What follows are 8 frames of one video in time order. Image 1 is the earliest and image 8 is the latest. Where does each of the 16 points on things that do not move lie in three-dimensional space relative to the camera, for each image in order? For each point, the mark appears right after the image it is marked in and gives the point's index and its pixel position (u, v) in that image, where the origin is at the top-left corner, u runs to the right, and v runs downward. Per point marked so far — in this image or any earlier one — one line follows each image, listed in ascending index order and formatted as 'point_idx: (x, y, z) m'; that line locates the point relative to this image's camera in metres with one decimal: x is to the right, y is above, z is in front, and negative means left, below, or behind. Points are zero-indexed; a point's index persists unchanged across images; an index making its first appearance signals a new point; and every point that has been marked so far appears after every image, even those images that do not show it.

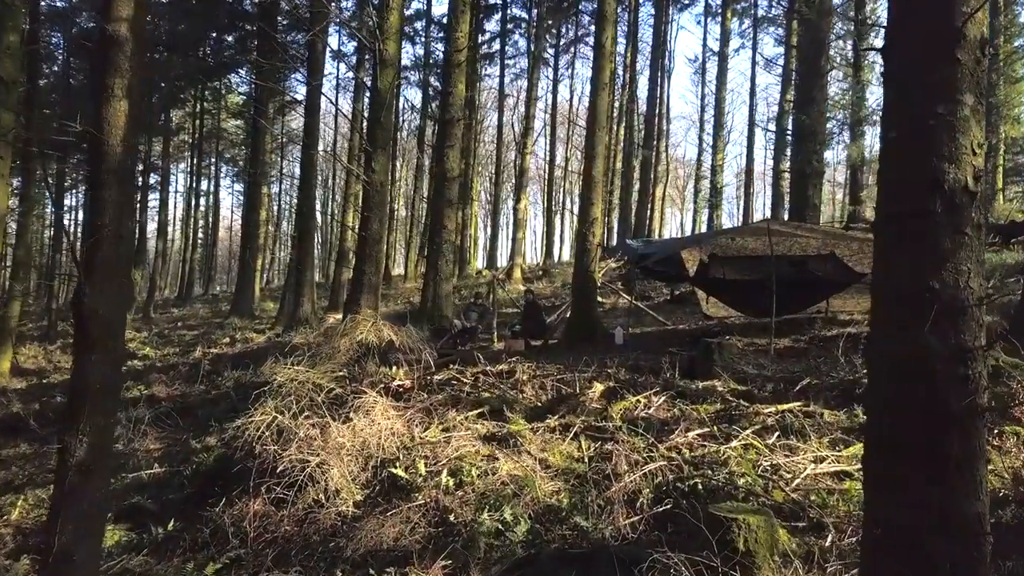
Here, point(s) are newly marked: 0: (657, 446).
0: (+0.9, -1.0, +6.1) m
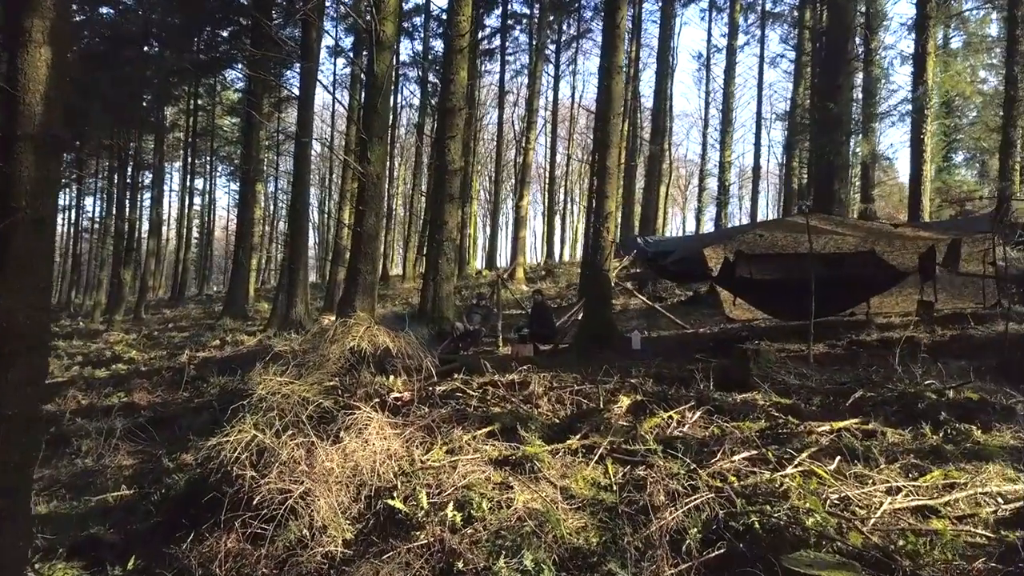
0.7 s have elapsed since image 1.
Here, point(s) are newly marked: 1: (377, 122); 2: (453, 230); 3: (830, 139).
0: (+1.0, -1.0, +5.2) m
1: (-1.5, +1.9, +11.3) m
2: (-0.8, +0.8, +13.5) m
3: (+4.1, +1.9, +13.0) m
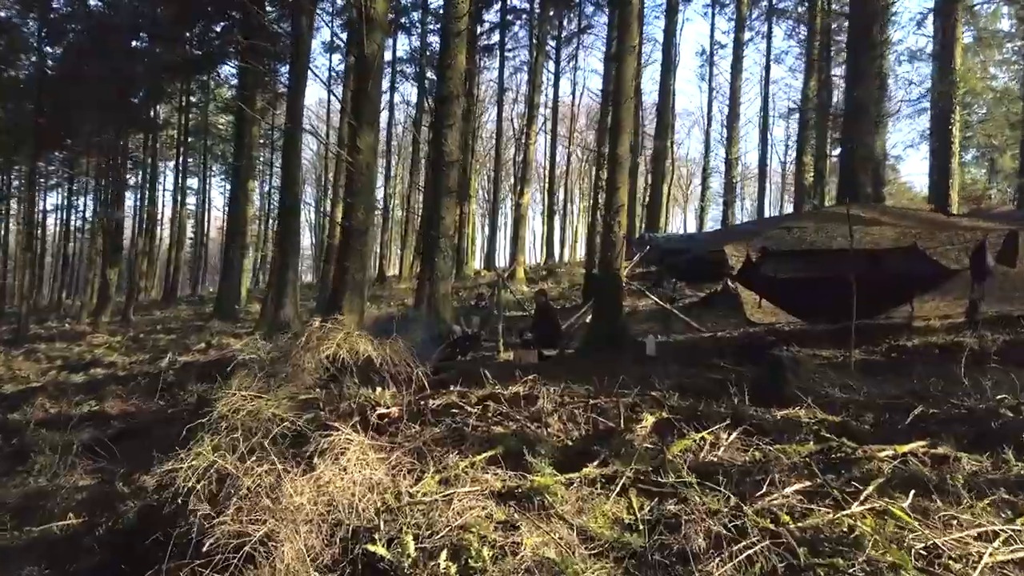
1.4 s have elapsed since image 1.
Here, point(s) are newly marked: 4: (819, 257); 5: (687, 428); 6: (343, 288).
0: (+1.0, -1.0, +4.3) m
1: (-1.5, +1.9, +10.4) m
2: (-0.8, +0.8, +12.6) m
3: (+4.1, +1.9, +12.1) m
4: (+2.6, +0.3, +8.6) m
5: (+1.0, -0.8, +5.4) m
6: (-1.7, 0.0, +10.1) m
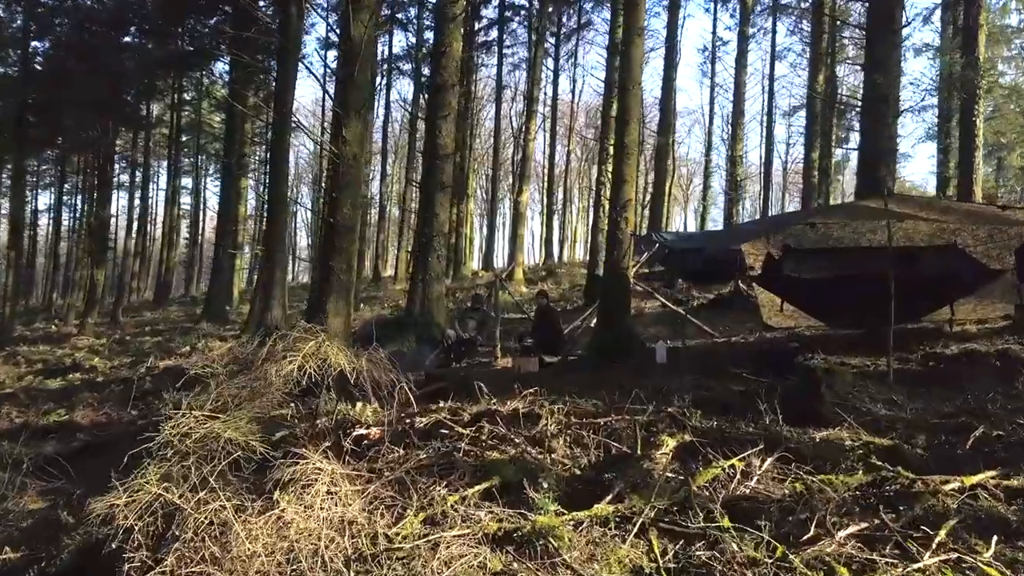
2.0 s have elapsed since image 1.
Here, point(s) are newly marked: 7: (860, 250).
0: (+1.0, -1.0, +3.5) m
1: (-1.5, +1.9, +9.6) m
2: (-0.8, +0.8, +11.8) m
3: (+4.1, +1.9, +11.3) m
4: (+2.6, +0.3, +7.8) m
5: (+0.9, -0.8, +4.6) m
6: (-1.7, 0.0, +9.4) m
7: (+2.7, +0.3, +7.7) m
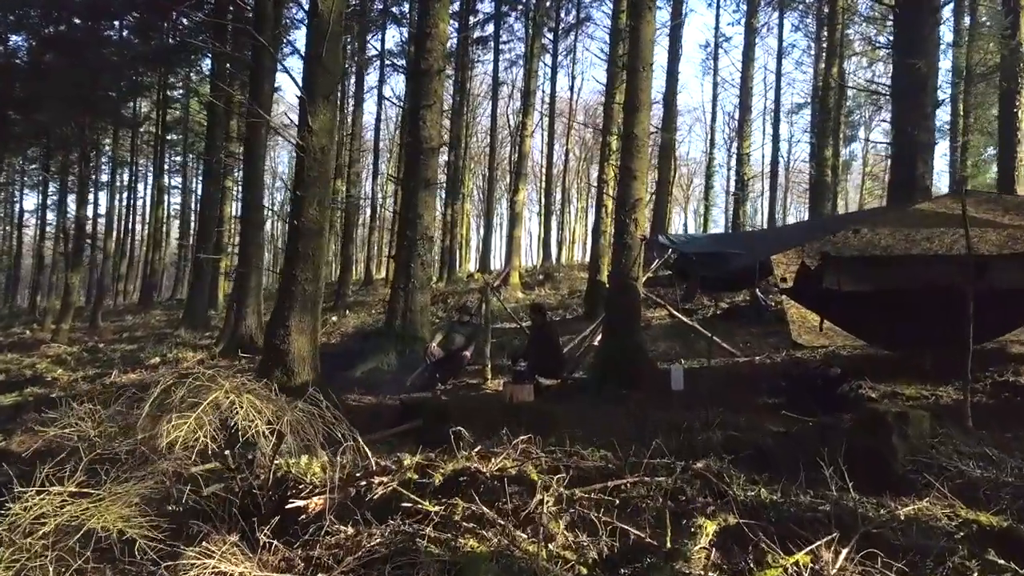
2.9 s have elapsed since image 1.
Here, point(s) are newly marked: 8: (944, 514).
0: (+0.9, -1.1, +2.3) m
1: (-1.6, +1.8, +8.4) m
2: (-0.9, +0.7, +10.6) m
3: (+4.0, +1.8, +10.1) m
4: (+2.6, +0.2, +6.6) m
5: (+0.9, -0.9, +3.4) m
6: (-1.8, -0.1, +8.1) m
7: (+2.6, +0.2, +6.5) m
8: (+1.6, -0.9, +3.7) m
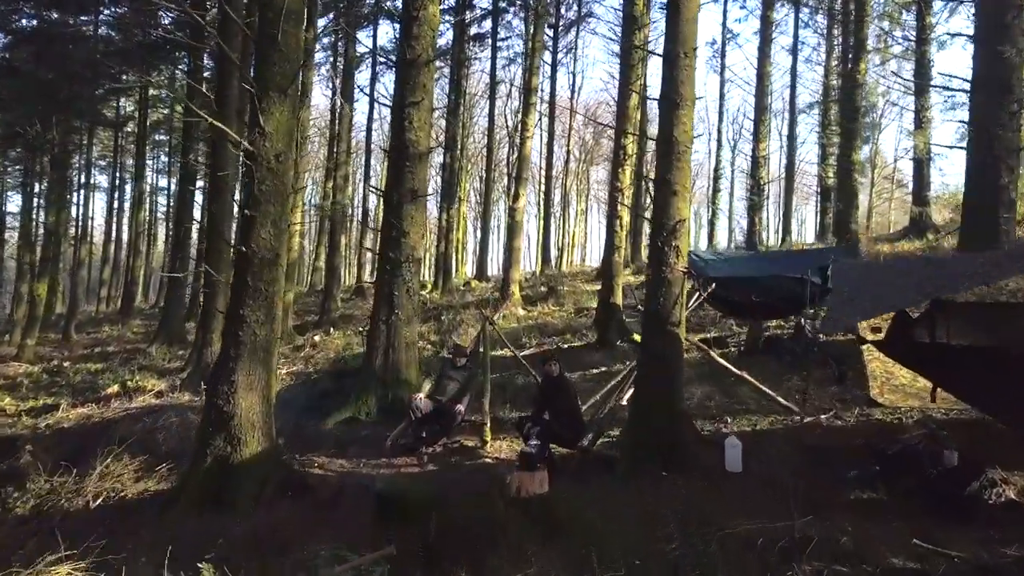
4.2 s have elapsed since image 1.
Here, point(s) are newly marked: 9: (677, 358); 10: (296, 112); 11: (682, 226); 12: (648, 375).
0: (+1.0, -1.4, +0.6) m
1: (-1.5, +1.5, +6.6) m
2: (-0.8, +0.4, +8.8) m
3: (+4.1, +1.5, +8.4) m
4: (+2.6, -0.1, +4.9) m
5: (+0.9, -1.2, +1.7) m
6: (-1.8, -0.4, +6.4) m
7: (+2.7, -0.1, +4.8) m
8: (+1.7, -1.1, +2.0) m
9: (+1.0, -0.4, +6.0) m
10: (-1.5, +1.2, +6.8) m
11: (+1.0, +0.4, +6.1) m
12: (+0.8, -0.5, +6.0) m
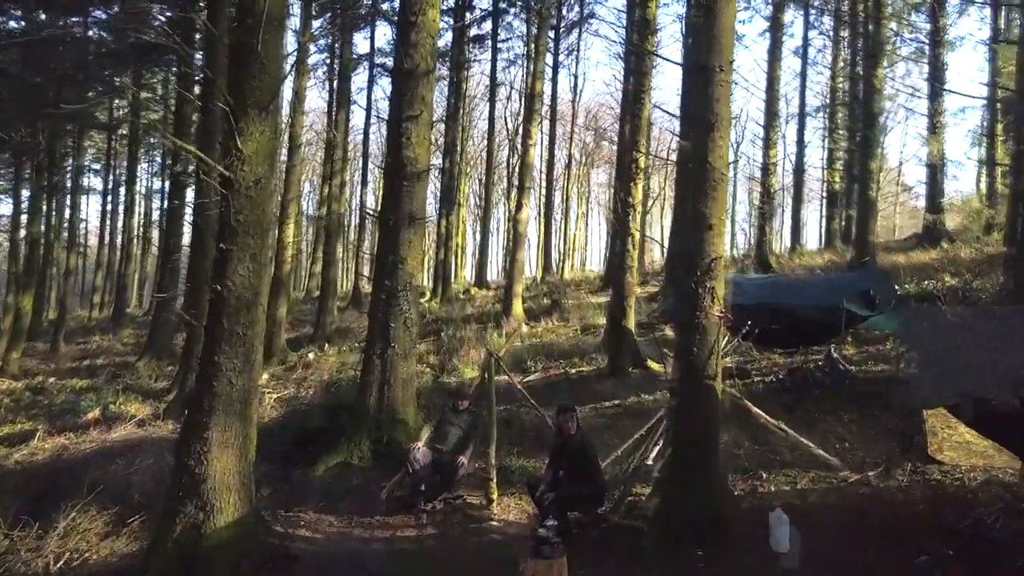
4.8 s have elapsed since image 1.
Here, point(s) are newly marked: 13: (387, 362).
0: (+1.1, -1.6, -0.2) m
1: (-1.5, +1.2, +5.9) m
2: (-0.8, +0.1, +8.1) m
3: (+4.1, +1.2, +7.6) m
4: (+2.7, -0.4, +4.1) m
5: (+1.0, -1.4, +0.9) m
6: (-1.7, -0.7, +5.6) m
7: (+2.7, -0.3, +4.0) m
8: (+1.7, -1.4, +1.3) m
9: (+1.0, -0.7, +5.2) m
10: (-1.4, +1.0, +6.0) m
11: (+1.1, +0.1, +5.3) m
12: (+0.9, -0.8, +5.2) m
13: (-1.0, -0.6, +8.0) m
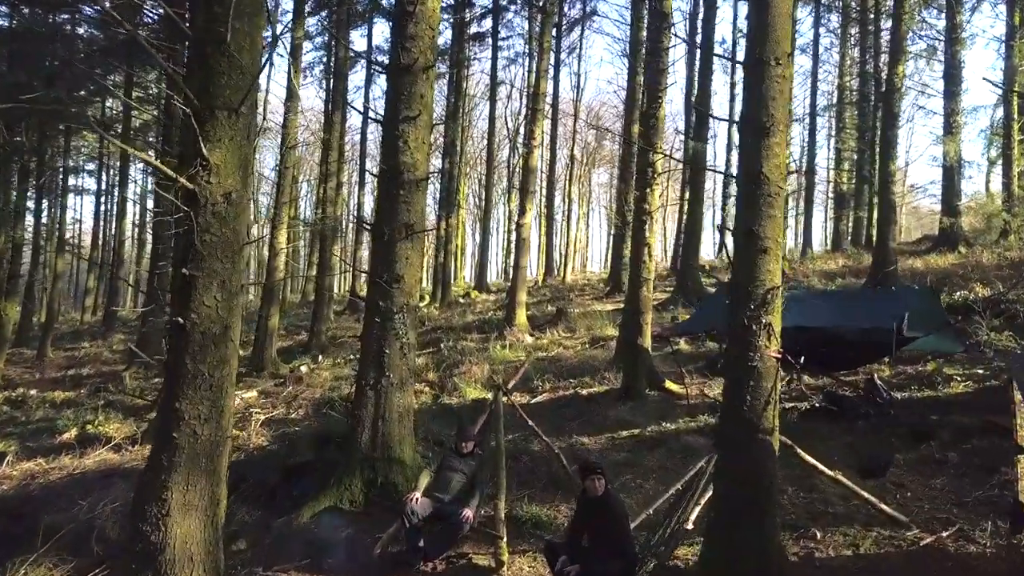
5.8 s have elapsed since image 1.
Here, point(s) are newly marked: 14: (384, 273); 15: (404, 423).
0: (+1.1, -1.8, -1.1) m
1: (-1.4, +1.1, +5.0) m
2: (-0.7, 0.0, +7.2) m
3: (+4.2, +1.1, +6.8) m
4: (+2.7, -0.5, +3.3) m
5: (+1.1, -1.6, +0.1) m
6: (-1.6, -0.8, +4.8) m
7: (+2.8, -0.5, +3.2) m
8: (+1.8, -1.6, +0.4) m
9: (+1.1, -0.8, +4.4) m
10: (-1.4, +0.8, +5.2) m
11: (+1.2, 0.0, +4.5) m
12: (+1.0, -0.9, +4.4) m
13: (-0.9, -0.7, +7.1) m
14: (-0.9, +0.1, +7.2) m
15: (-0.8, -1.0, +7.2) m
